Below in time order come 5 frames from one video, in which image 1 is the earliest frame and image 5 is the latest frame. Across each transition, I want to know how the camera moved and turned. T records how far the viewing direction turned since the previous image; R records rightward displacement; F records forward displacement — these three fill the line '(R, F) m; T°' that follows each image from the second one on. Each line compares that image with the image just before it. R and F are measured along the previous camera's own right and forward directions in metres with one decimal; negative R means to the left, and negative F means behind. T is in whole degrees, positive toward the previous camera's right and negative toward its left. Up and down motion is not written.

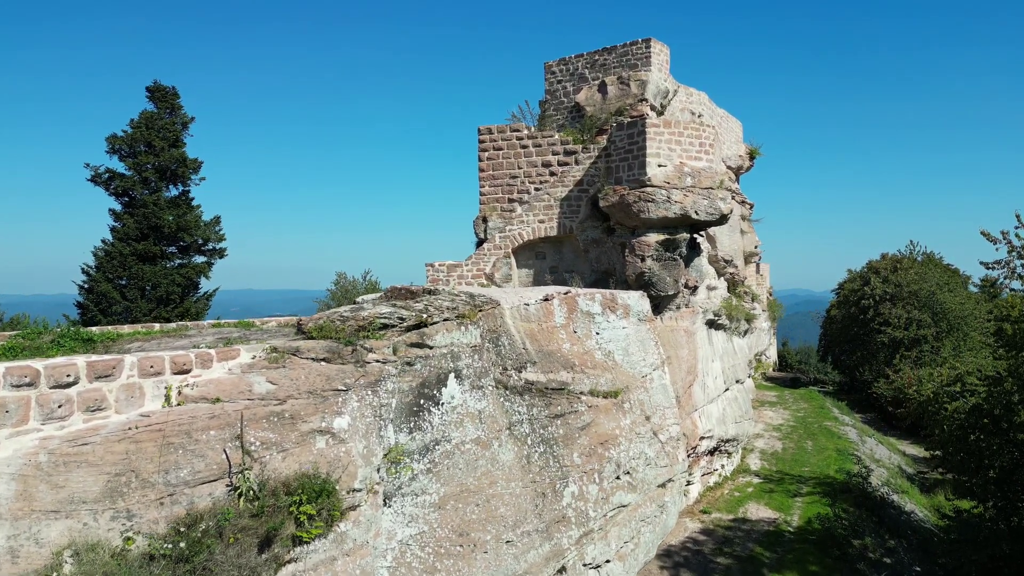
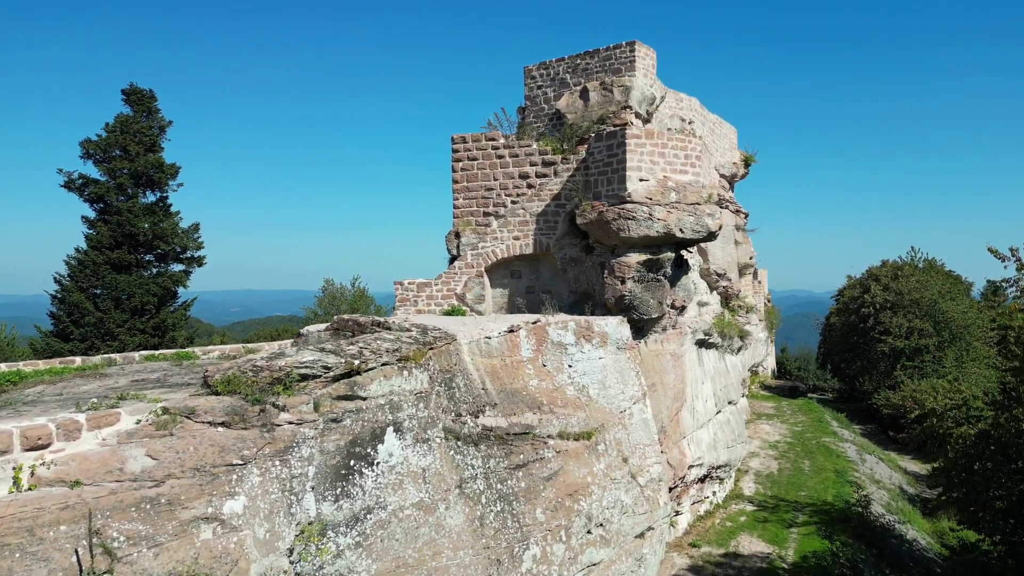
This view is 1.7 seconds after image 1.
(+0.5, +0.9) m; 0°
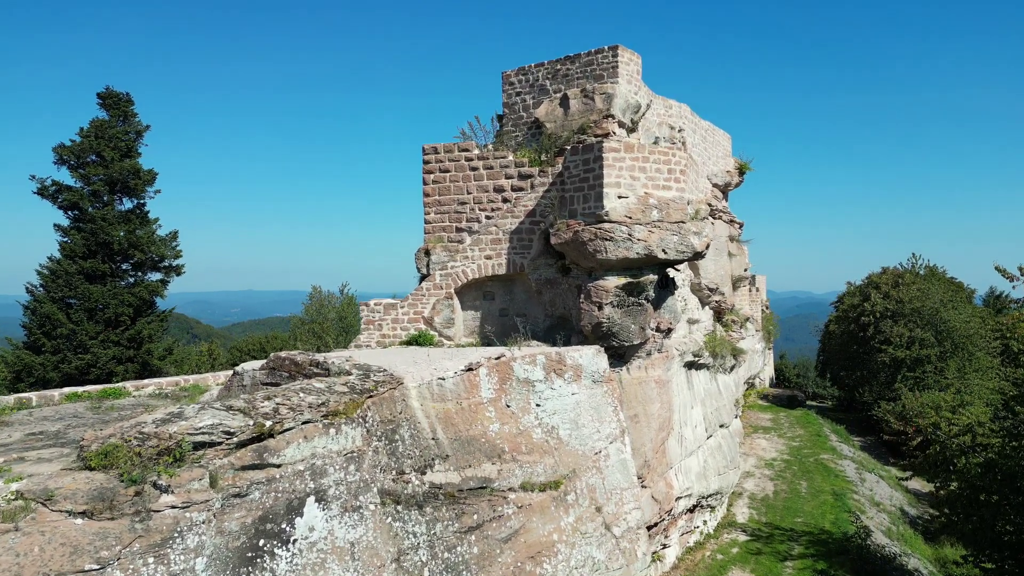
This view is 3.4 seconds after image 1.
(+0.5, +0.8) m; 0°
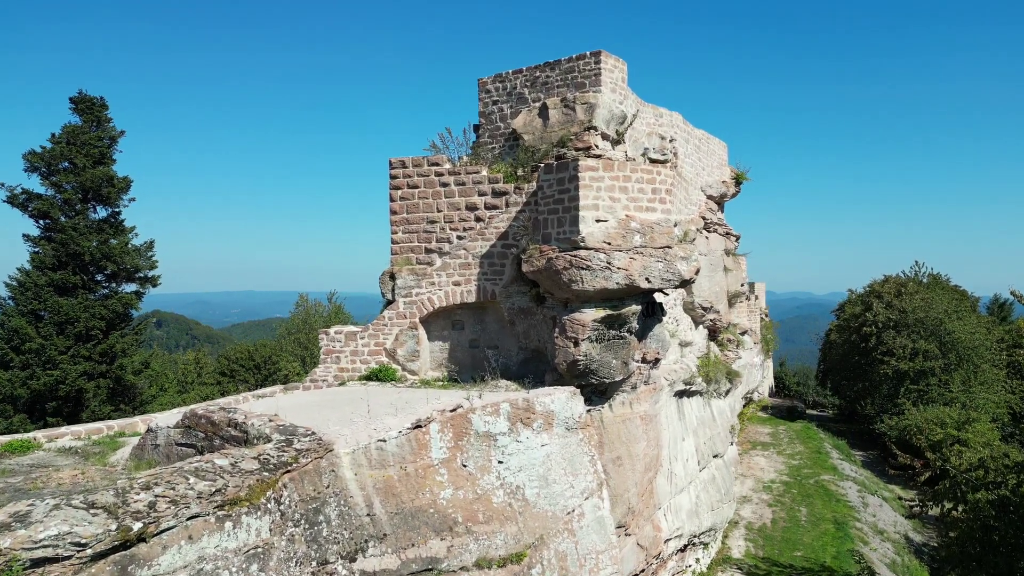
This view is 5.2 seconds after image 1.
(+0.5, +0.9) m; 0°
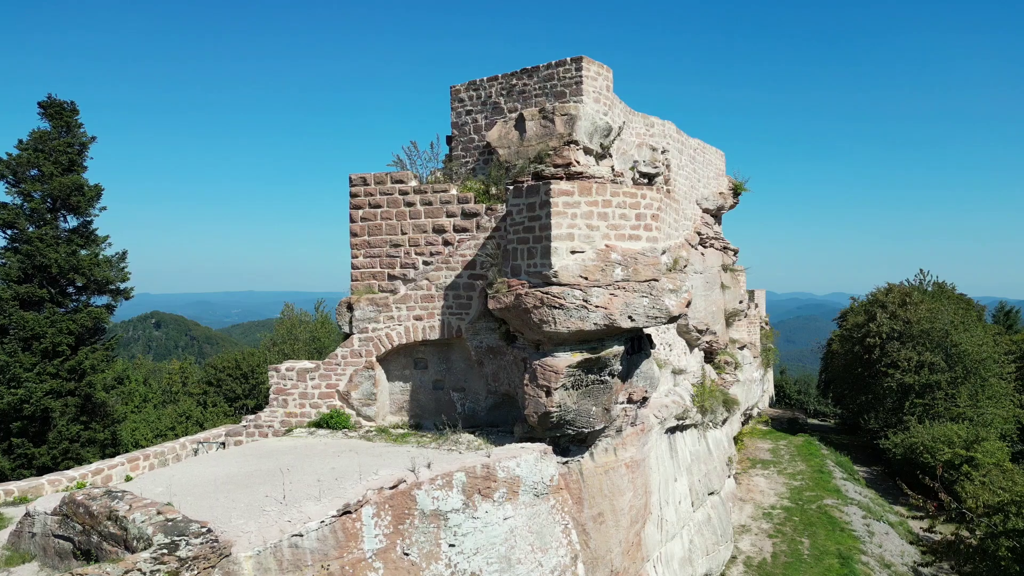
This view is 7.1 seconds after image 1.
(+0.5, +1.0) m; 0°
